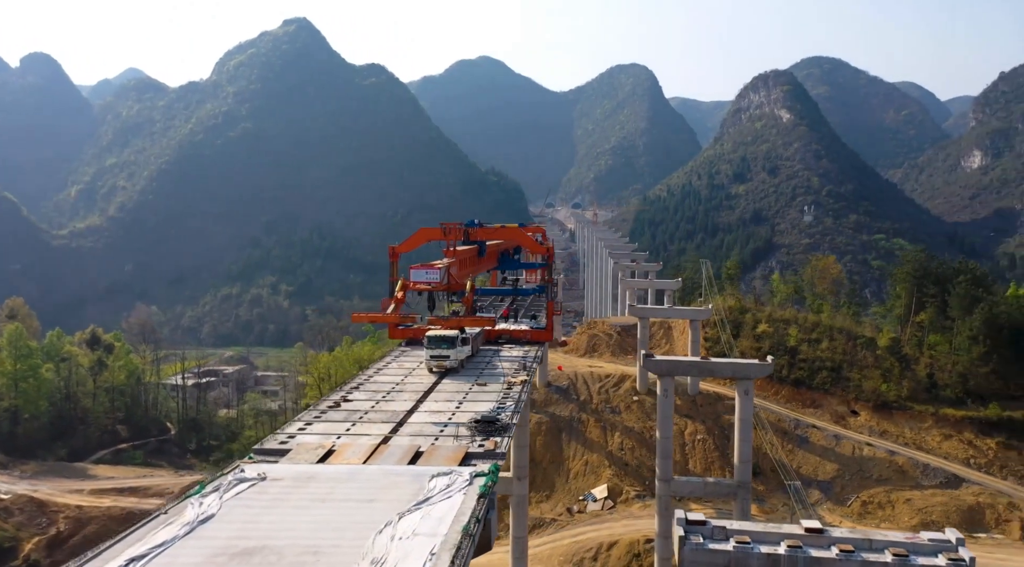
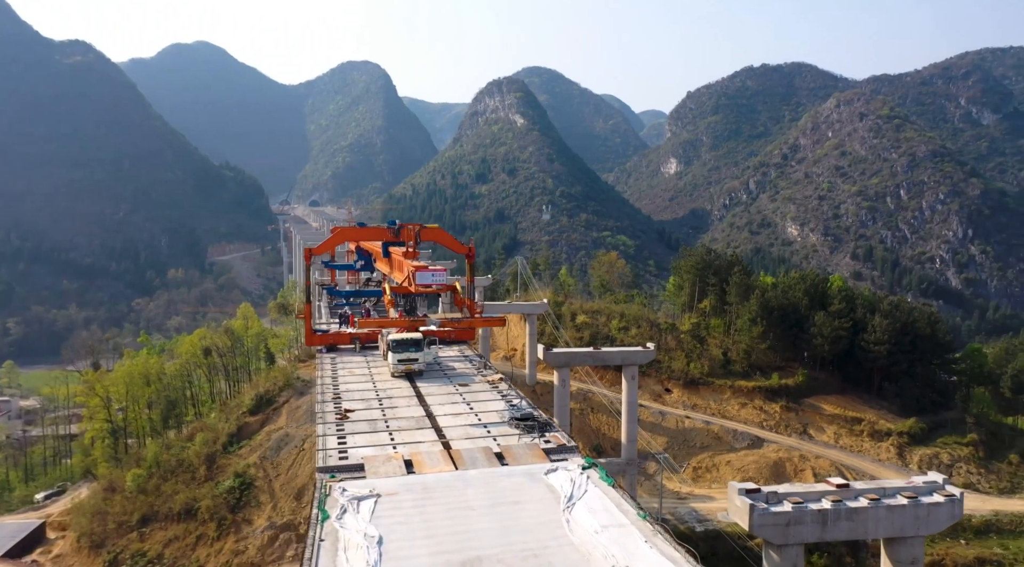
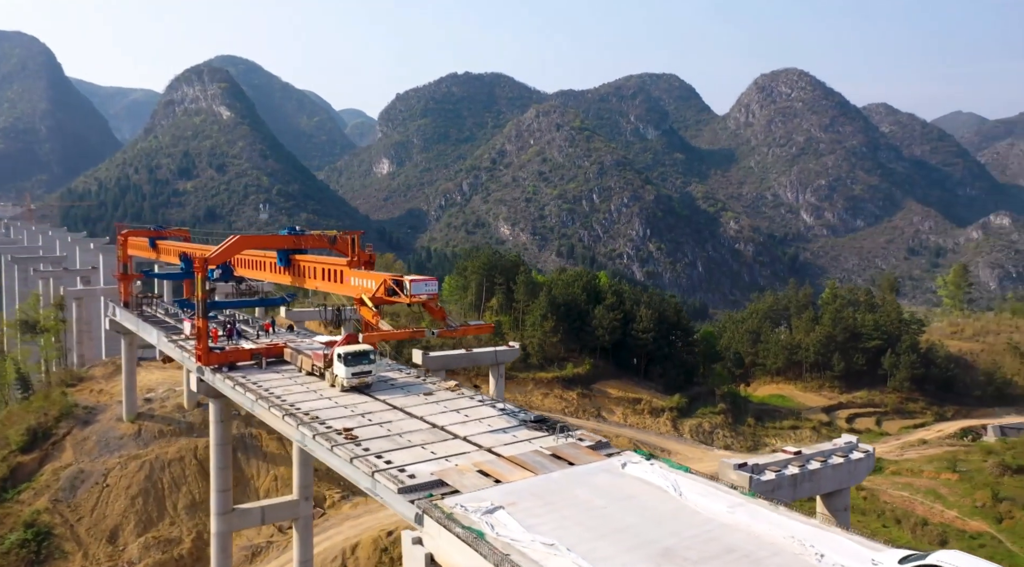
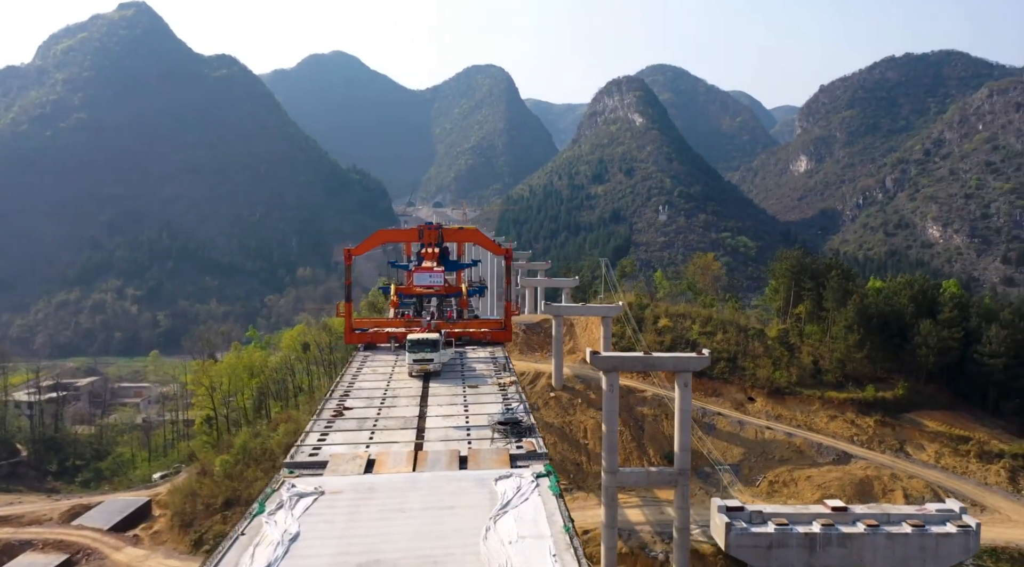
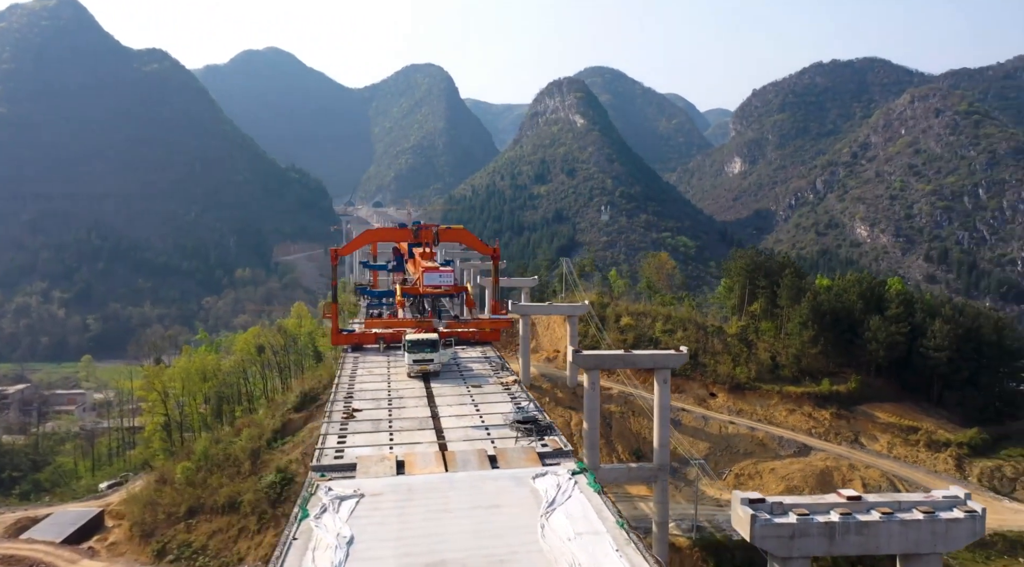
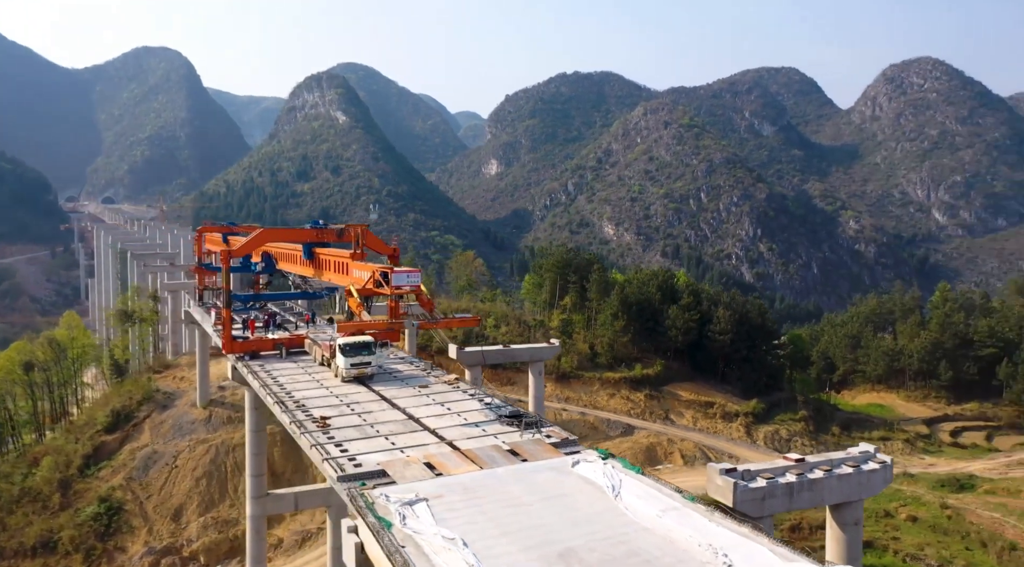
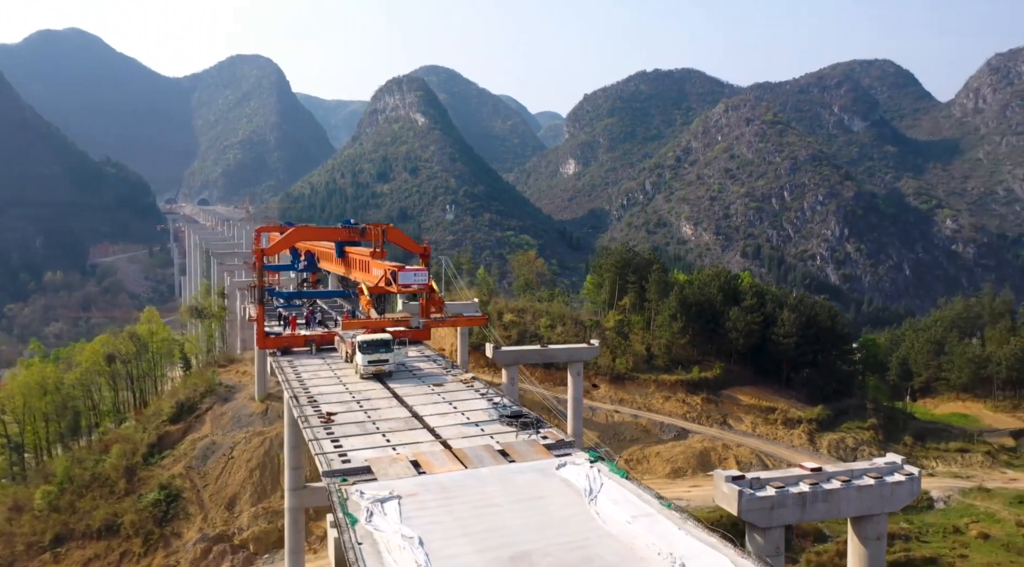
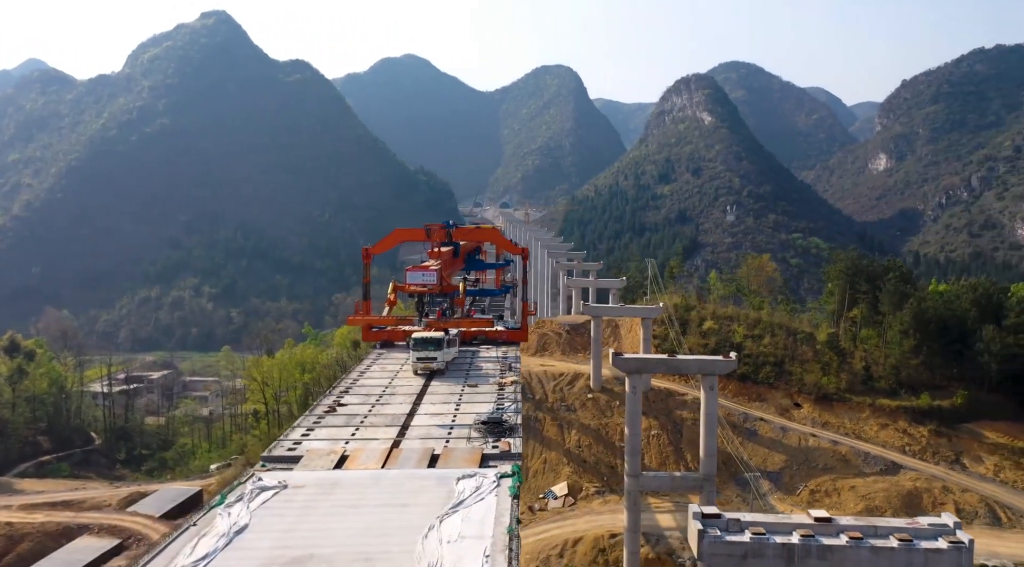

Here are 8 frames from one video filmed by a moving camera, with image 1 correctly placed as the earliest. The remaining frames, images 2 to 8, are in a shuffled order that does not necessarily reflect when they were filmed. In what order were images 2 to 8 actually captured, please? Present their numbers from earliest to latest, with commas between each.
8, 4, 5, 2, 7, 6, 3
